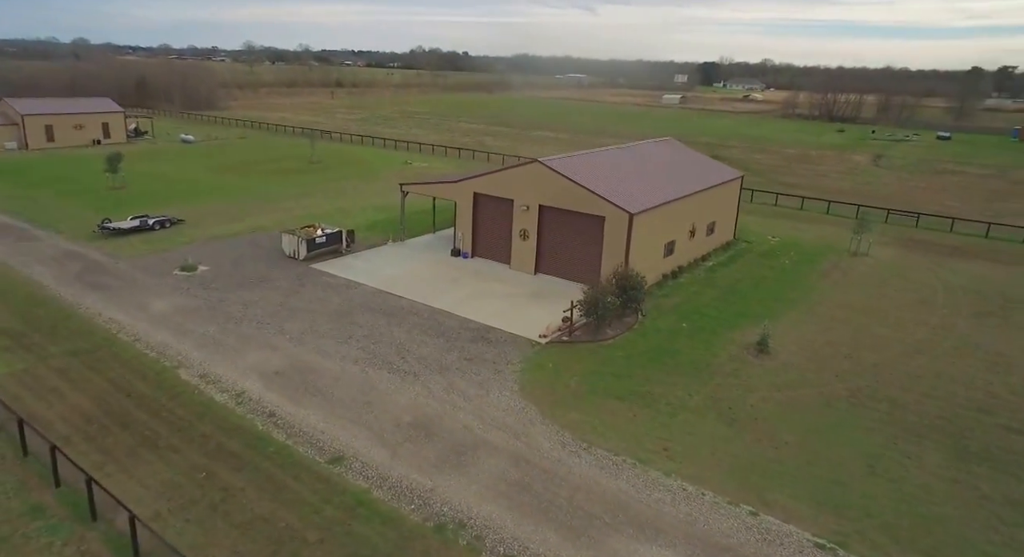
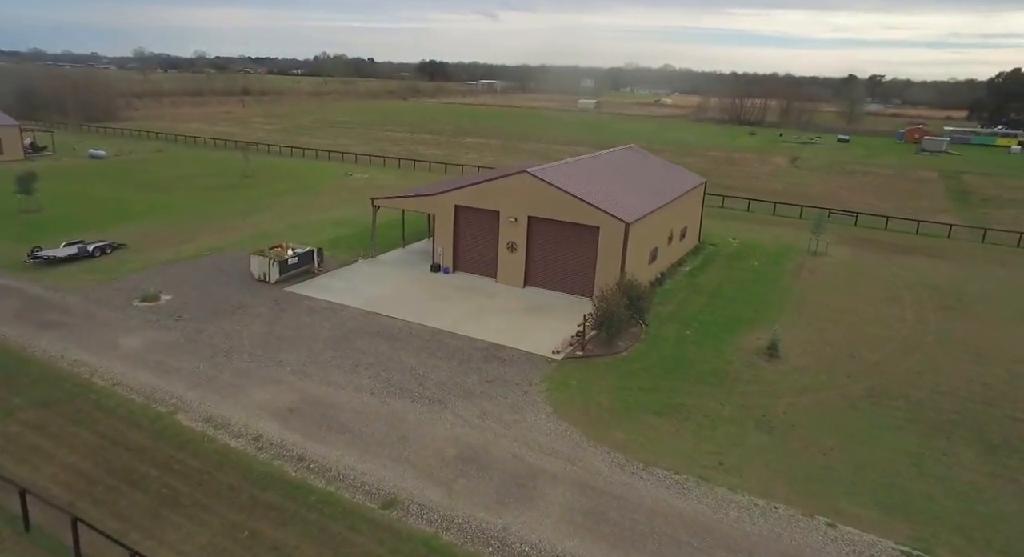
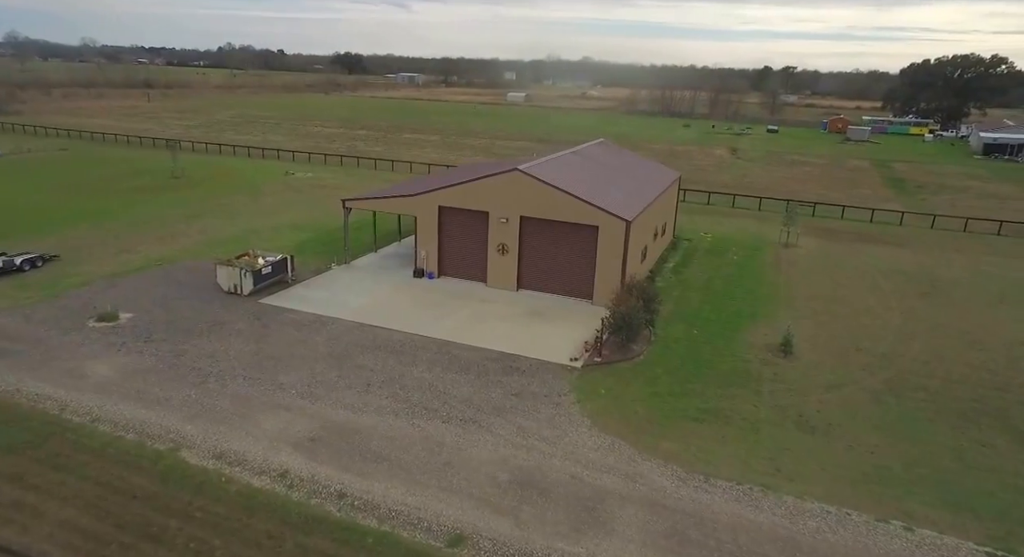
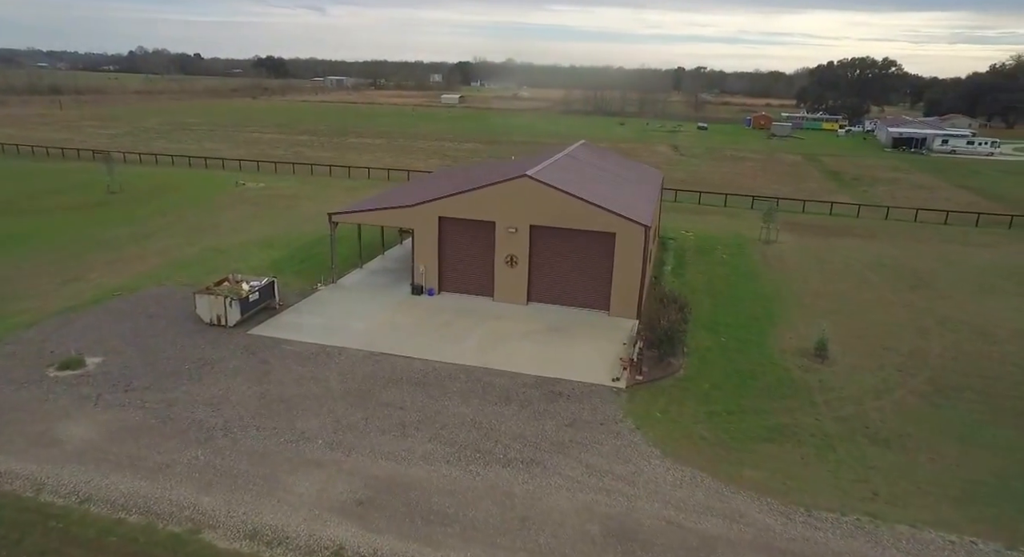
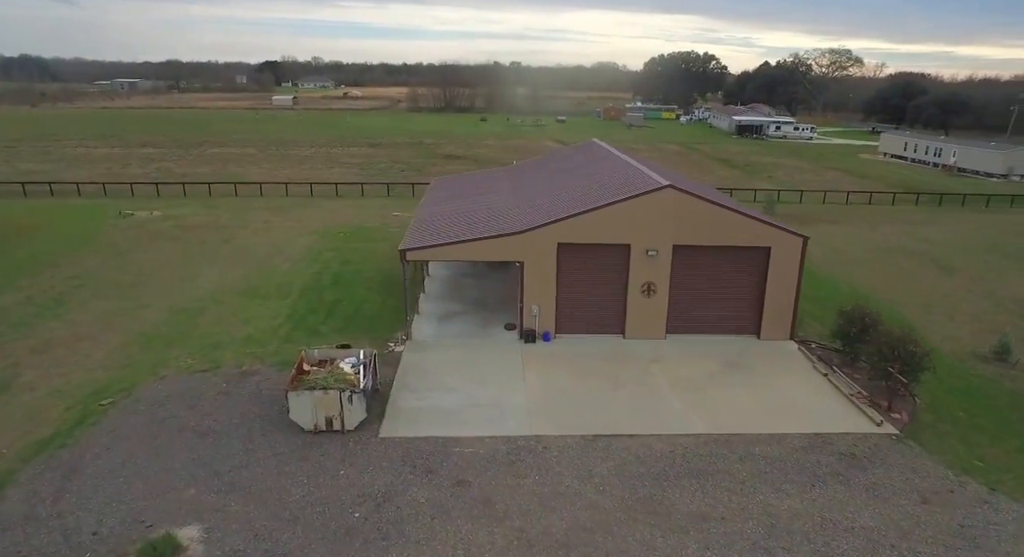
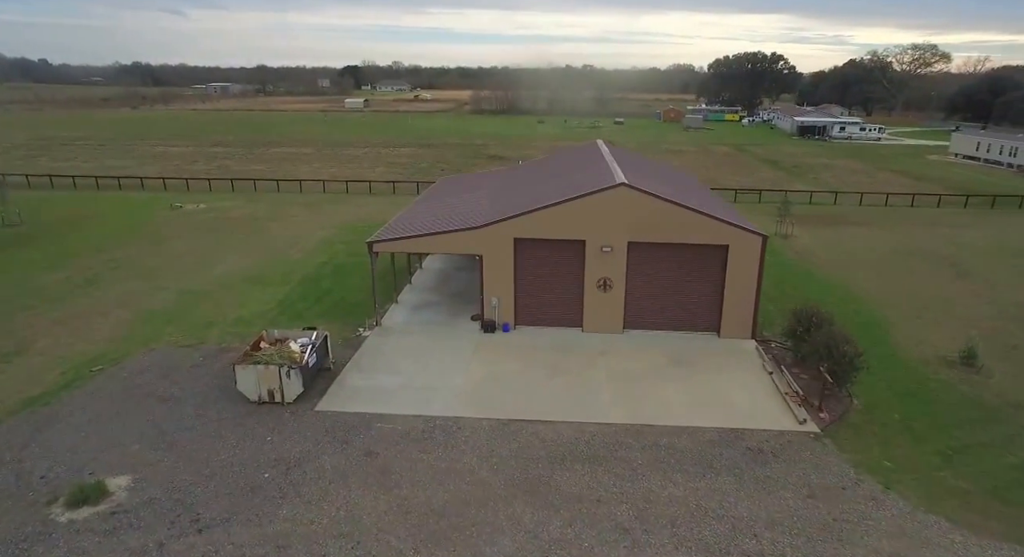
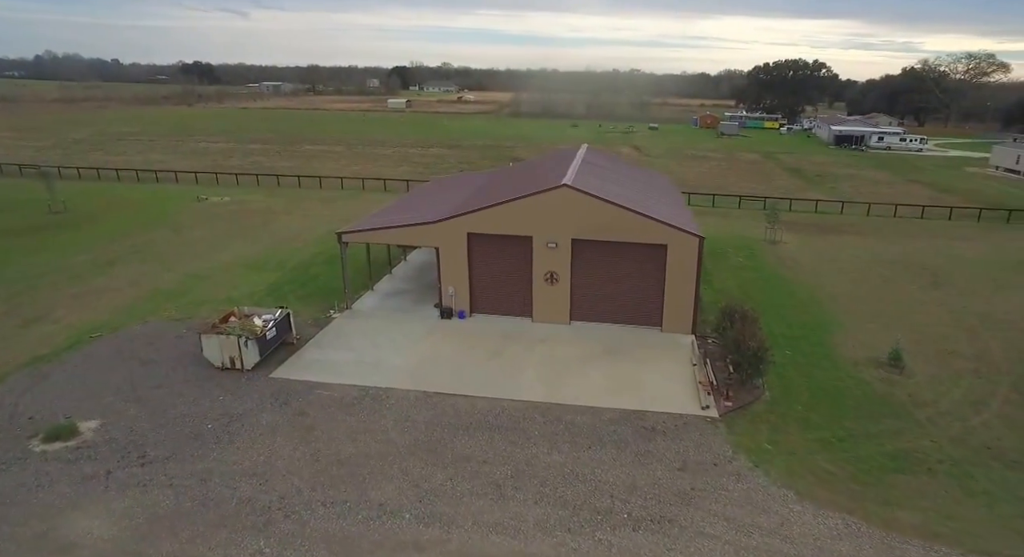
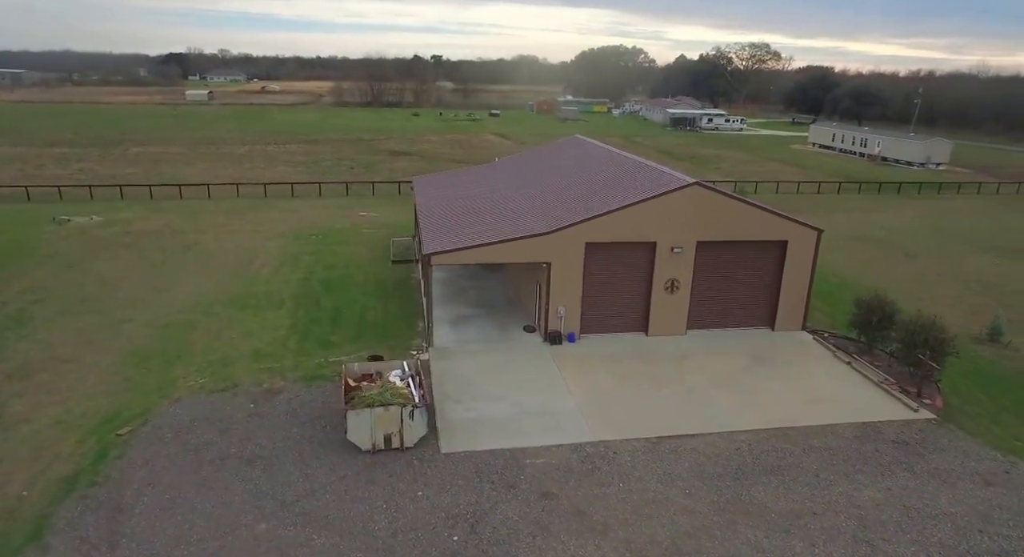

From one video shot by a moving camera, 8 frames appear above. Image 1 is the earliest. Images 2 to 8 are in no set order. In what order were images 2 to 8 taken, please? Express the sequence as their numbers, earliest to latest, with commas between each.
2, 3, 4, 7, 6, 5, 8
